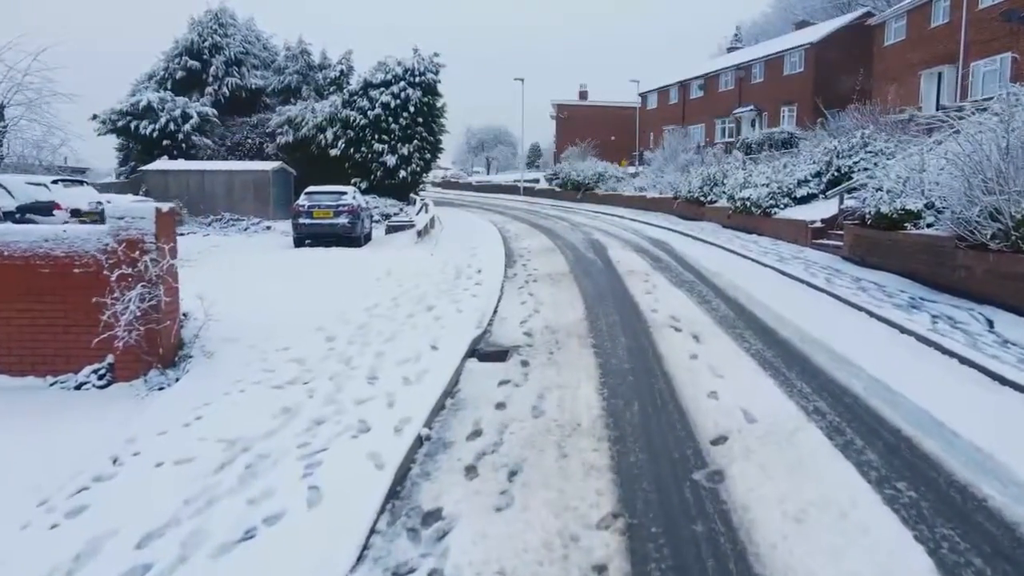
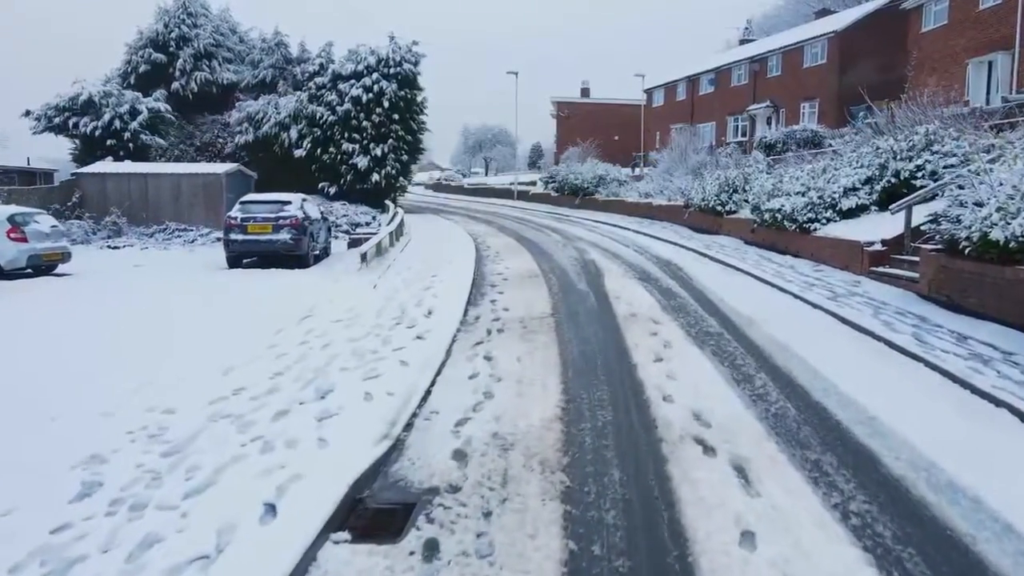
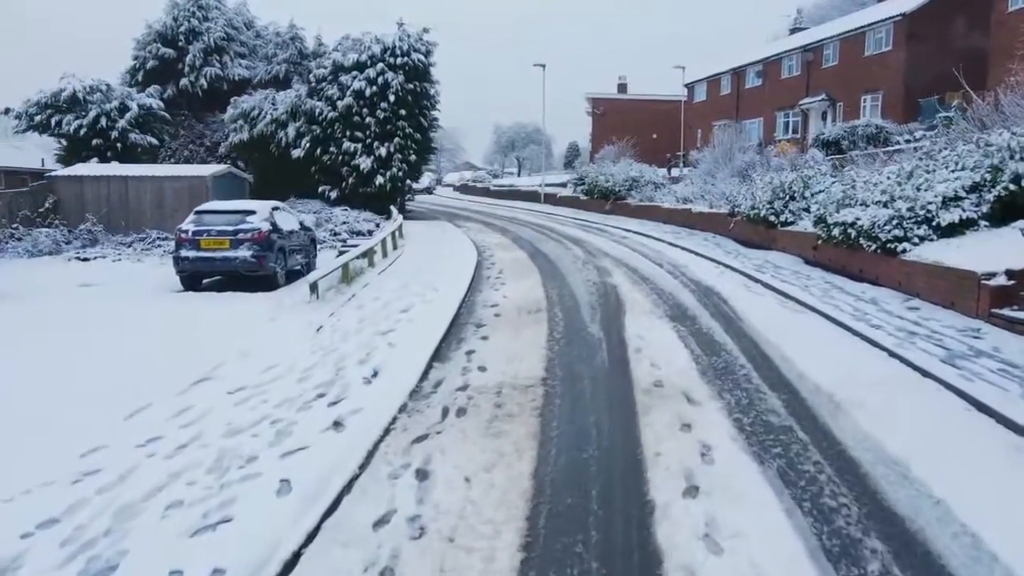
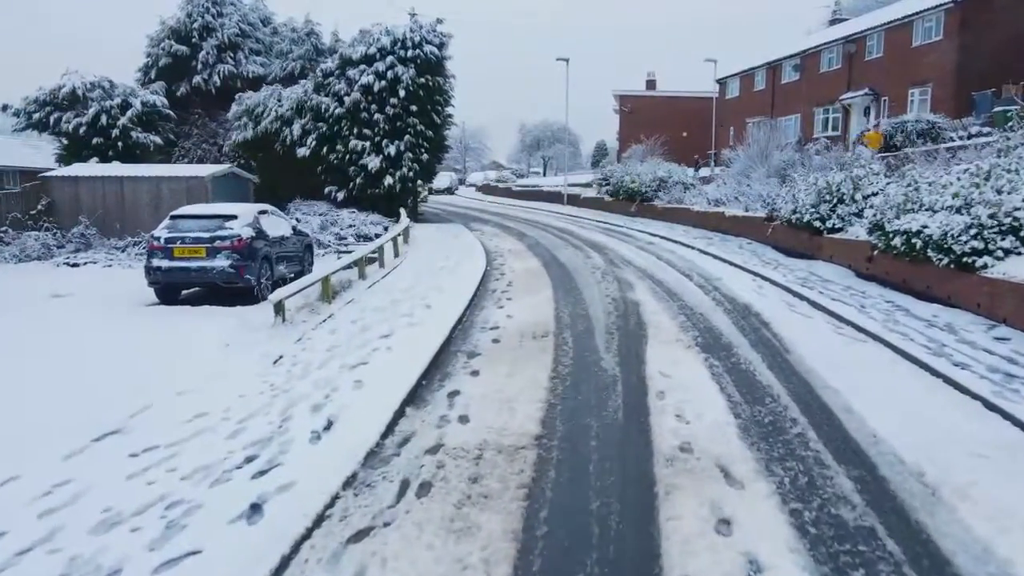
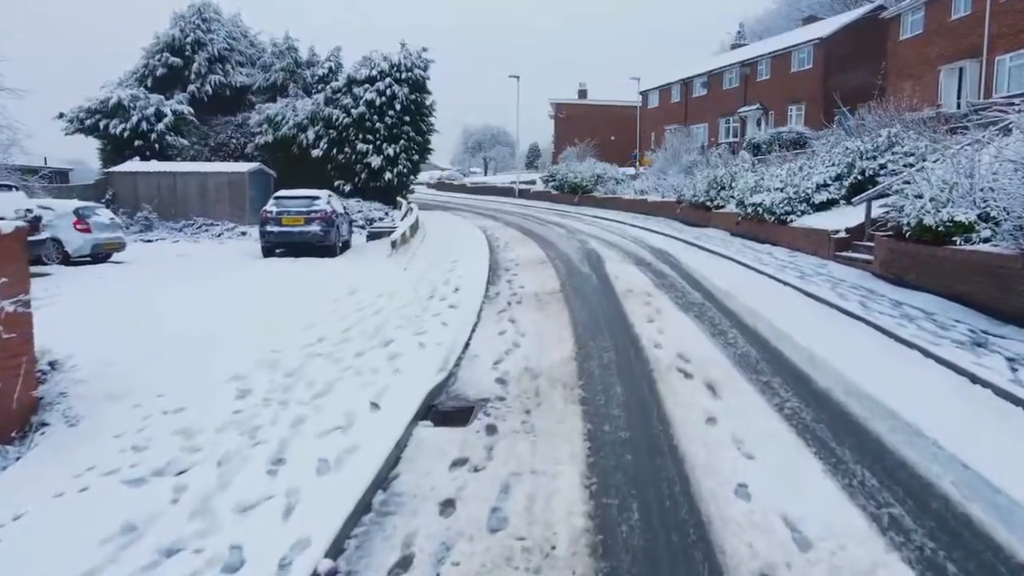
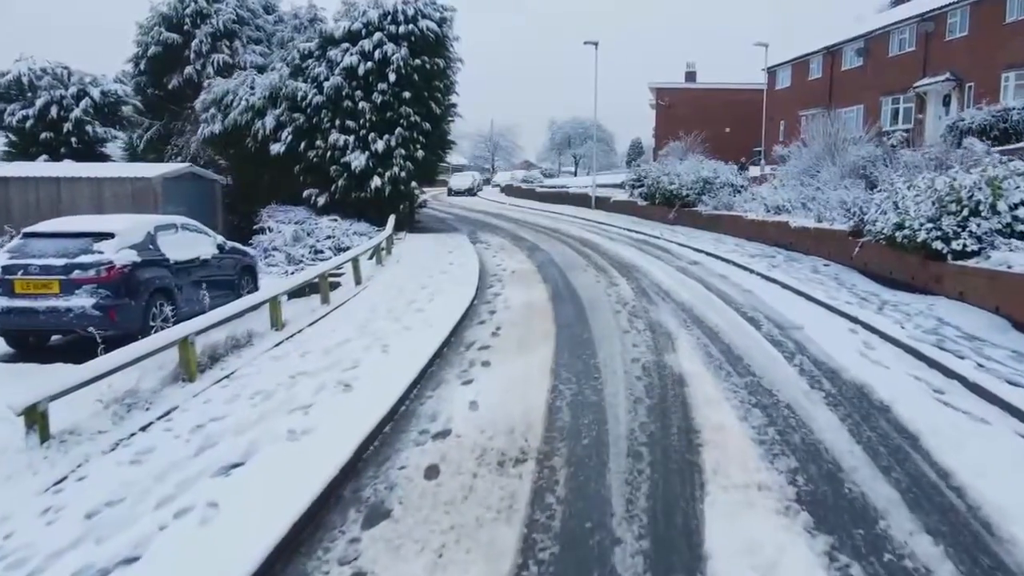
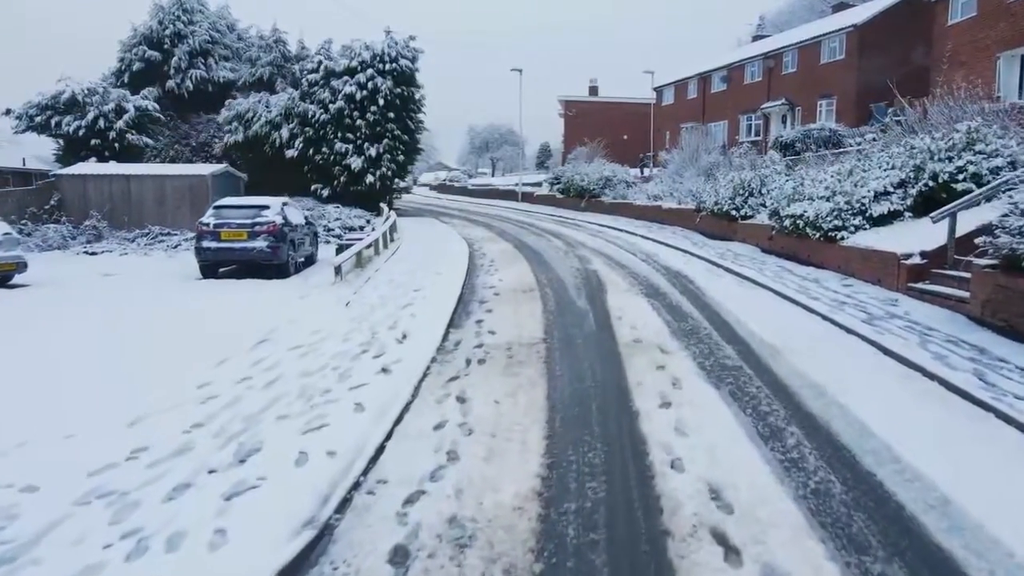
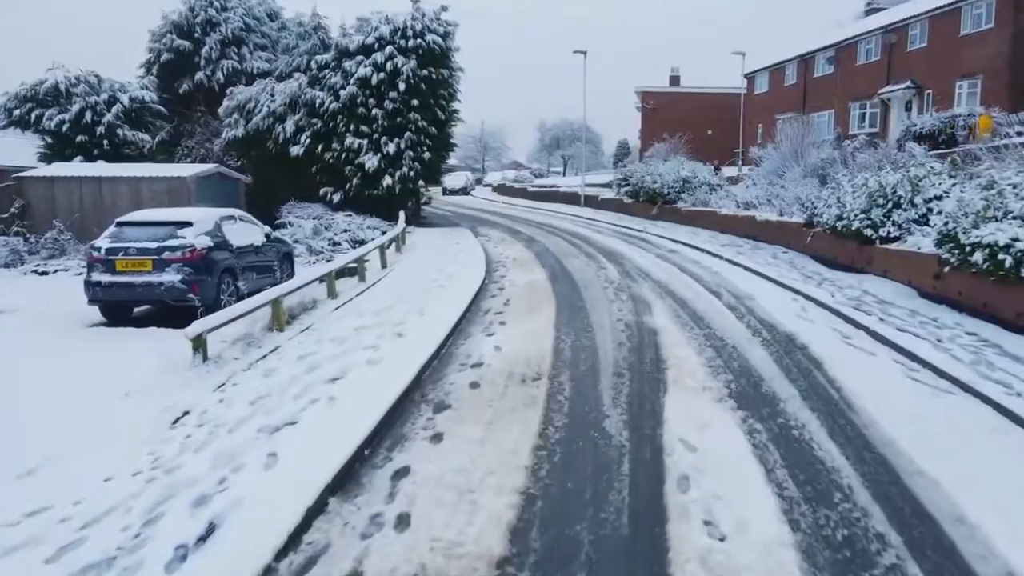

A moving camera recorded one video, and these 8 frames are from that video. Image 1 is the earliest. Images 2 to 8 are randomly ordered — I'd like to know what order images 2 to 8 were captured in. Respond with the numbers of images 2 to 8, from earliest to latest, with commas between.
5, 2, 7, 3, 4, 8, 6
